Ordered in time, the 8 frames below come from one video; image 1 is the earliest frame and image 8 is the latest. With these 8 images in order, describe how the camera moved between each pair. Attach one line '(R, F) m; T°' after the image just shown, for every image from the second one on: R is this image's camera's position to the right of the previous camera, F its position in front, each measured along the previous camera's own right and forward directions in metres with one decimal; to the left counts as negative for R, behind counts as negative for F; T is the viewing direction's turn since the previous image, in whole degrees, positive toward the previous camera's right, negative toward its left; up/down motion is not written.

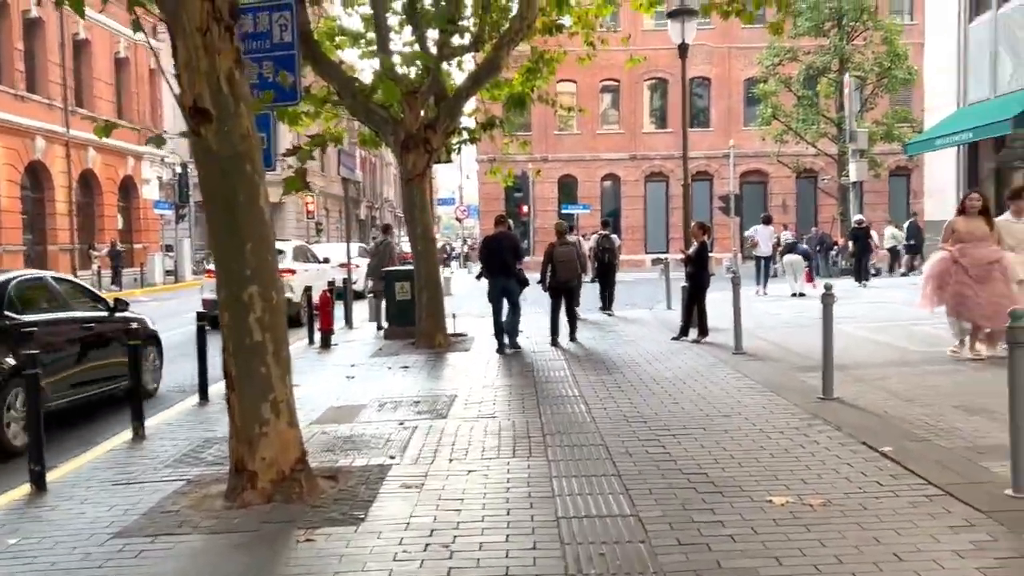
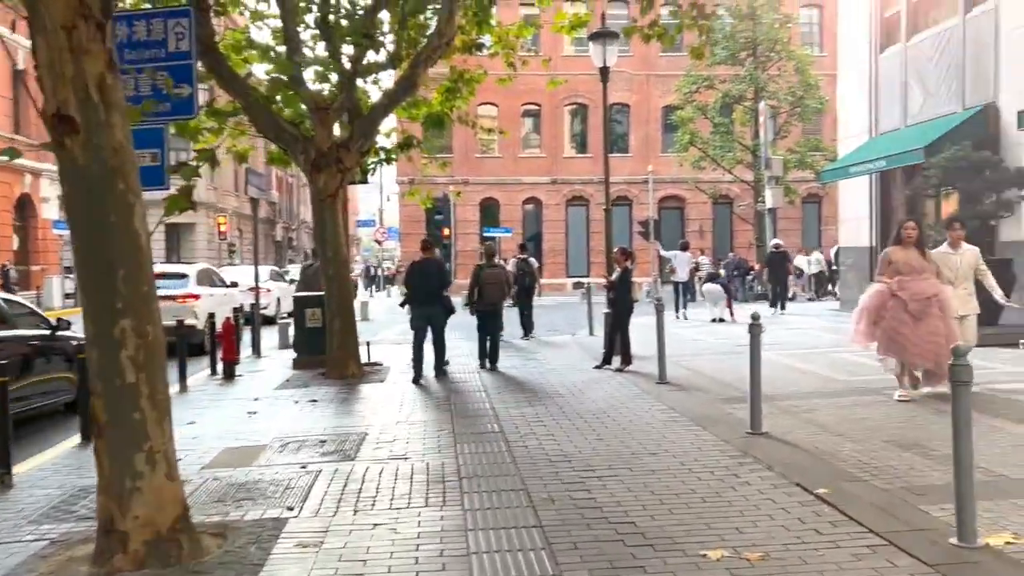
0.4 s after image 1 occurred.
(+0.1, +0.5) m; +5°
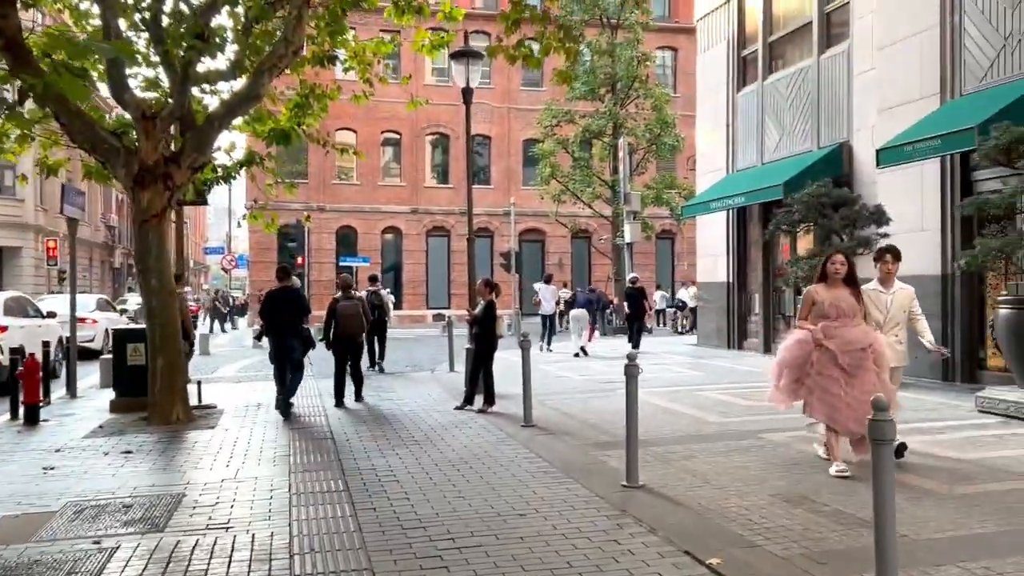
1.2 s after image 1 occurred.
(+0.1, +0.9) m; +9°
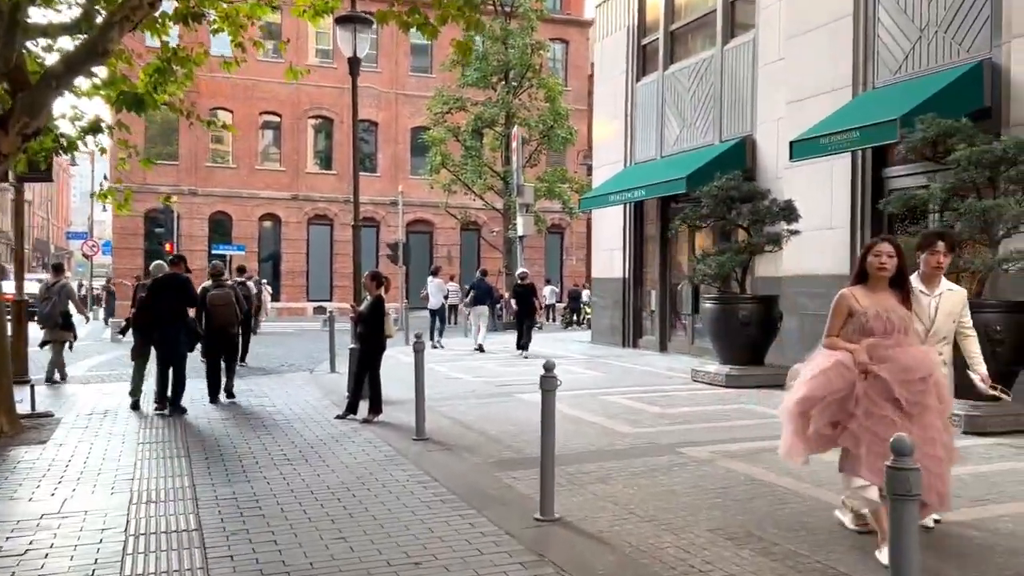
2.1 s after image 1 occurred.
(-0.1, +1.1) m; +7°
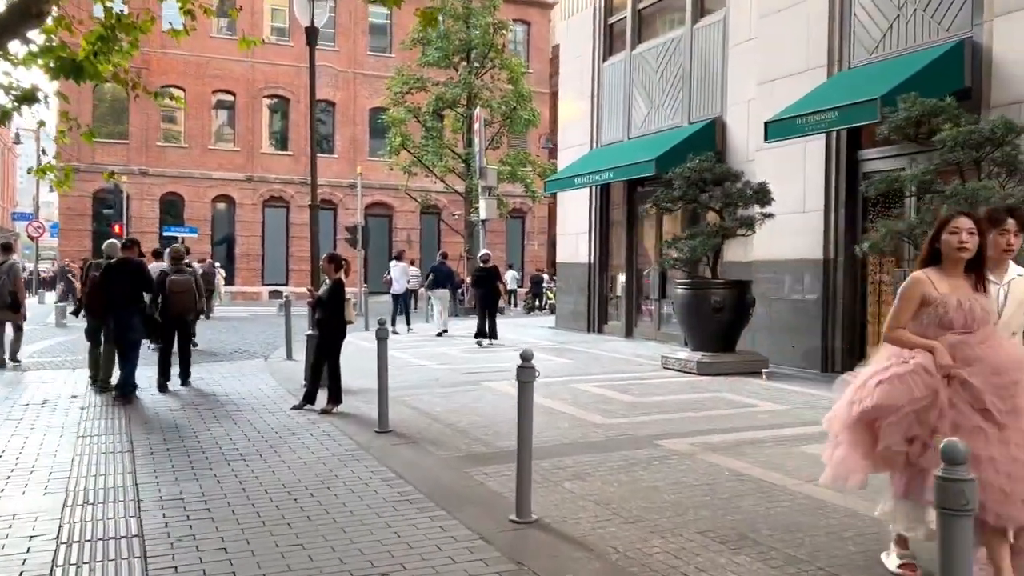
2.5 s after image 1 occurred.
(-0.1, +0.5) m; +3°
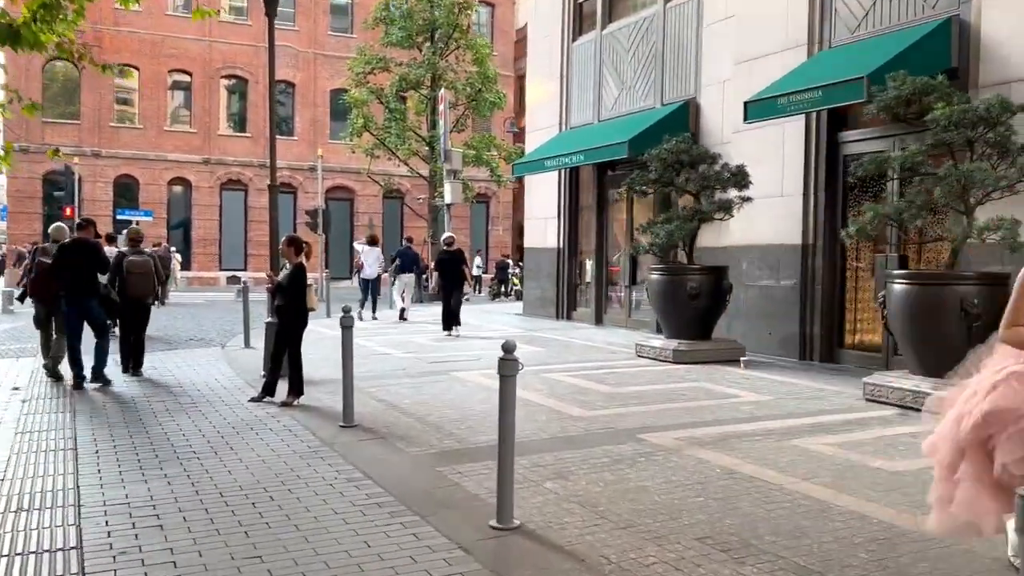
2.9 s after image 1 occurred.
(-0.1, +0.5) m; +2°
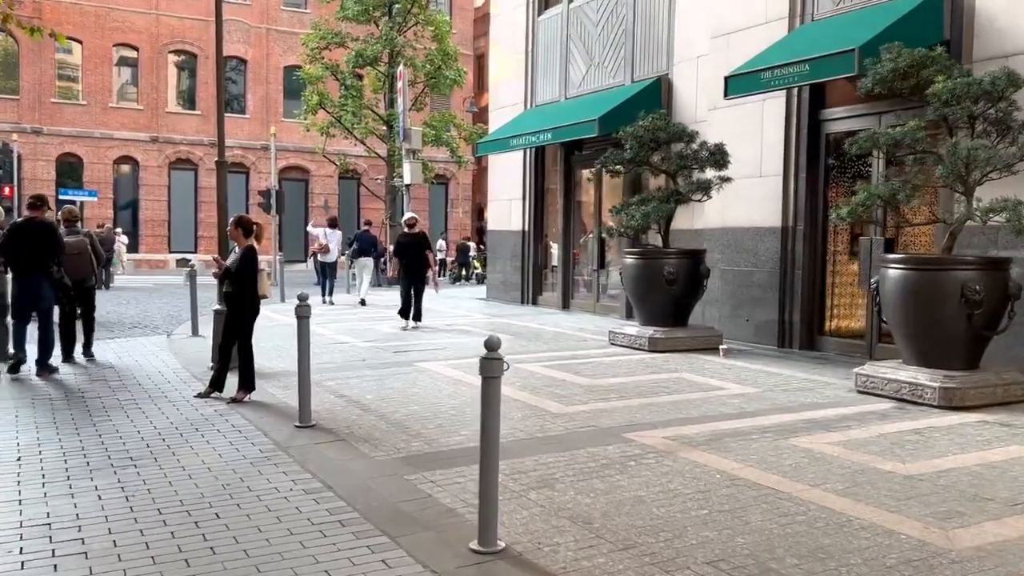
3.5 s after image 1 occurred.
(-0.1, +0.7) m; +3°
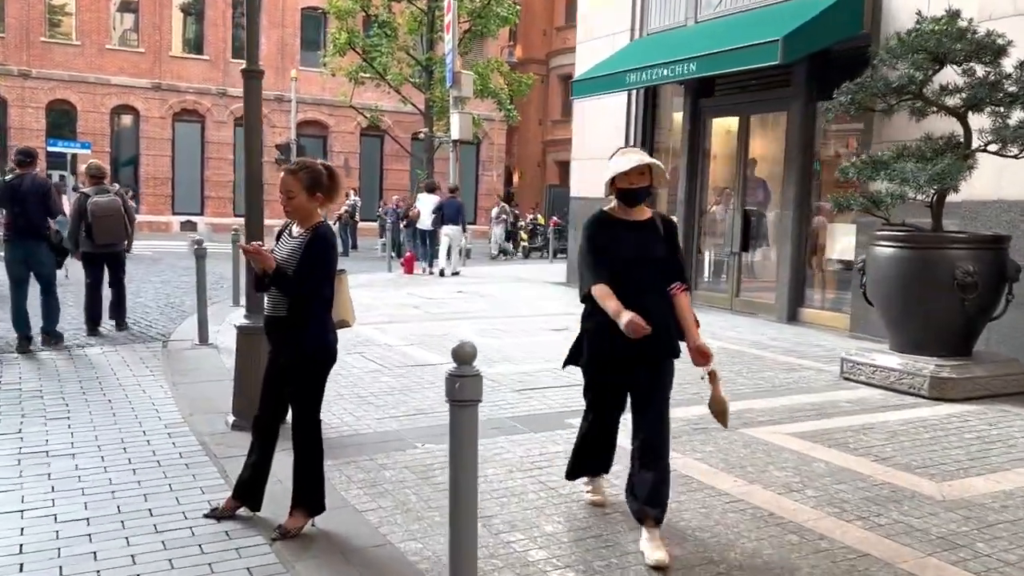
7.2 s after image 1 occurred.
(-1.5, +4.1) m; 0°
